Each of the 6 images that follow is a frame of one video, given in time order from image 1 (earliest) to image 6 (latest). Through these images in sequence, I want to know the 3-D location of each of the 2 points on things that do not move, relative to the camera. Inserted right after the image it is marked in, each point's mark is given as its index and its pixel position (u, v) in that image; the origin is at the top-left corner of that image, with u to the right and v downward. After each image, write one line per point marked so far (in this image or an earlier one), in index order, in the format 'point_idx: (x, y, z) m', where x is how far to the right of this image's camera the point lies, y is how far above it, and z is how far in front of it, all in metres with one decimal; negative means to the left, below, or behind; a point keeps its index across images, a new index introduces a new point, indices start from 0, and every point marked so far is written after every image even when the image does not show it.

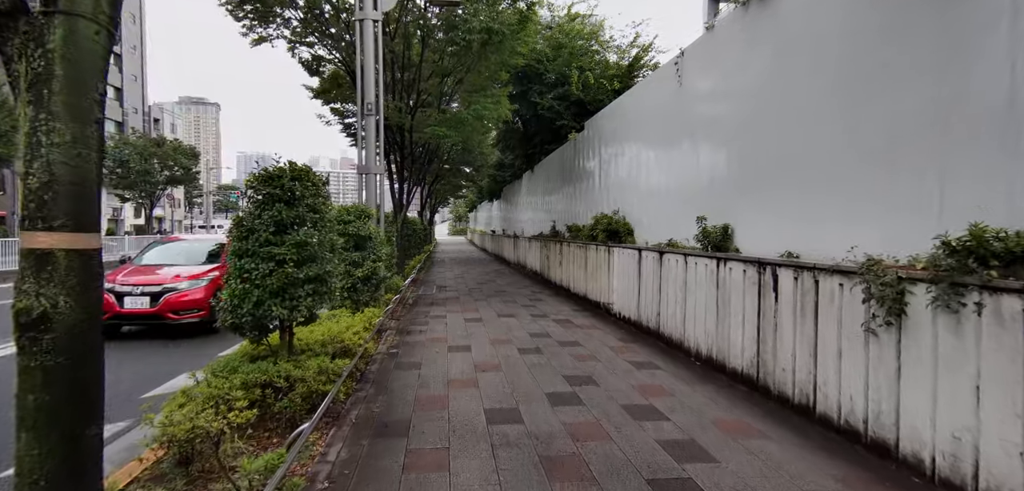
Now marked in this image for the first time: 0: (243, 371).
0: (-2.0, -0.9, +3.6) m
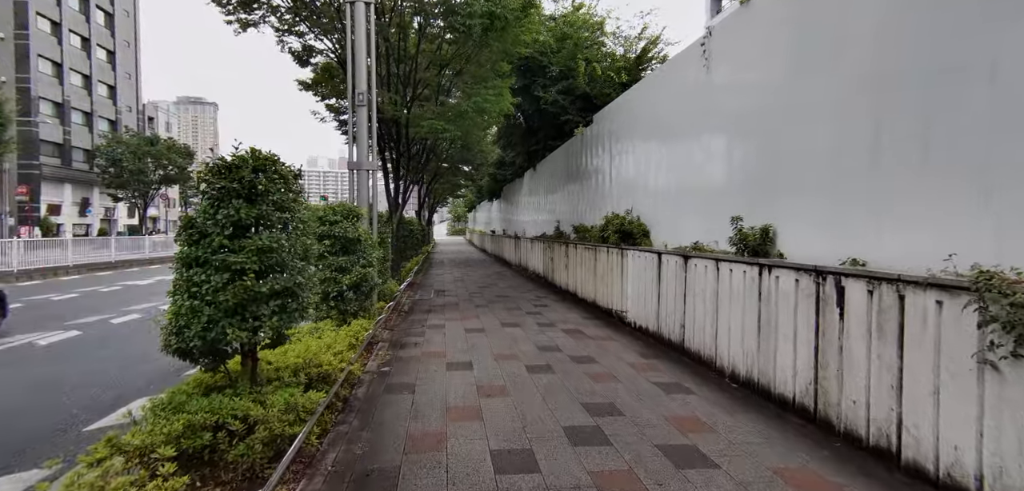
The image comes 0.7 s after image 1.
0: (-1.9, -1.0, +2.9) m
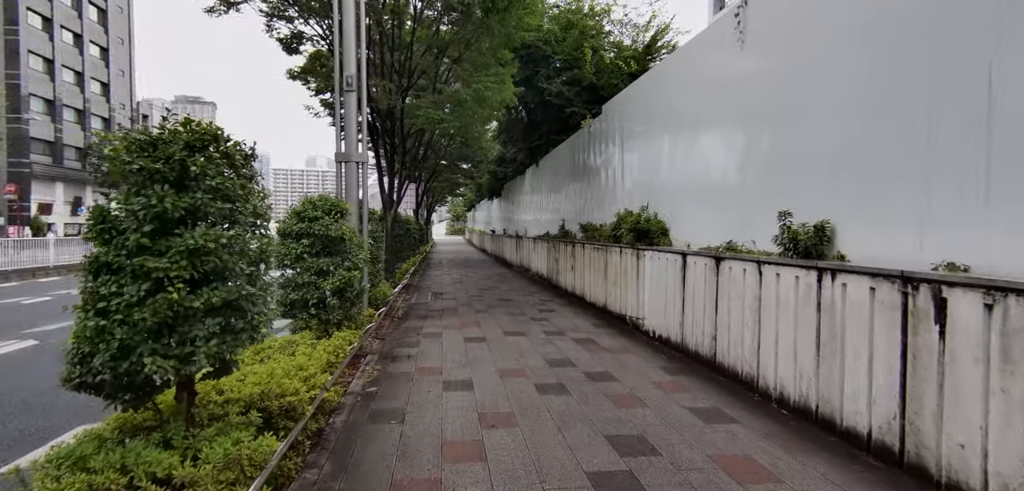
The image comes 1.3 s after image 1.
0: (-1.8, -1.0, +2.1) m
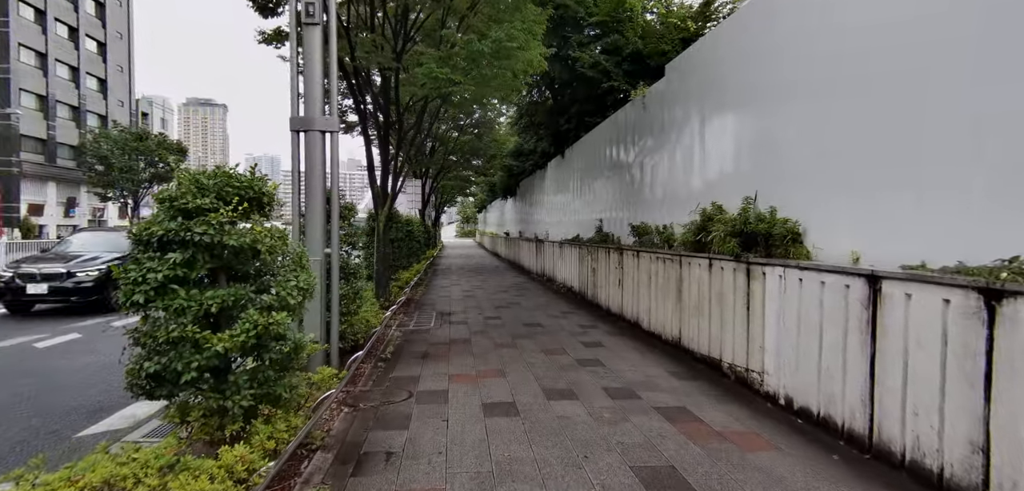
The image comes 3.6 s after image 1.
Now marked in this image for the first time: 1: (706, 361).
0: (-1.5, -1.1, -0.3) m
1: (+2.1, -1.3, +5.3) m
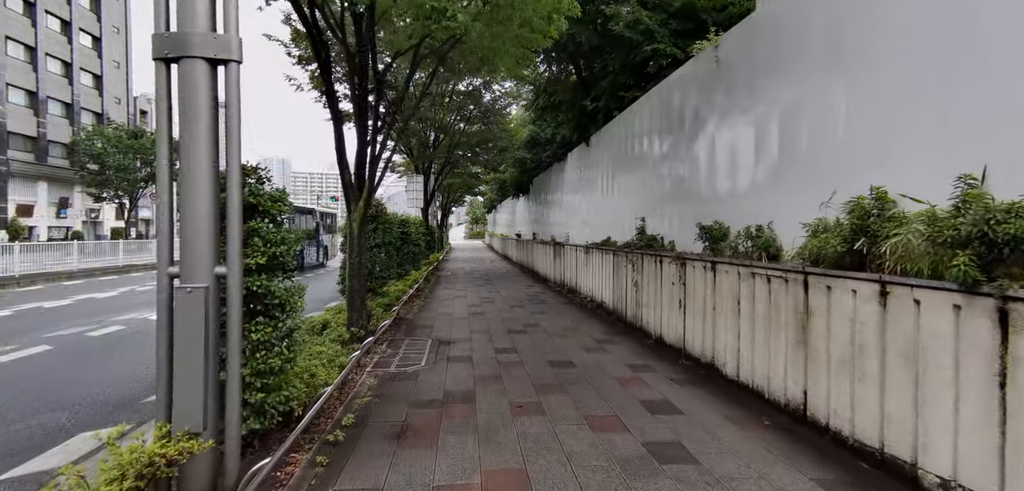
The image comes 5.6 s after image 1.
0: (-1.4, -1.1, -2.5) m
1: (+2.3, -1.4, +3.1) m
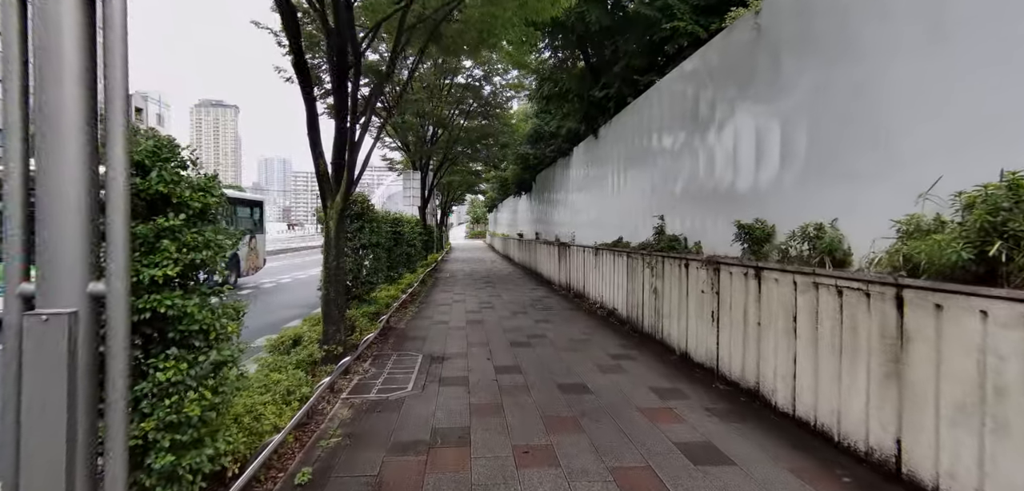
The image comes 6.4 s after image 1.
0: (-1.4, -1.2, -3.3) m
1: (+2.3, -1.4, +2.2) m
